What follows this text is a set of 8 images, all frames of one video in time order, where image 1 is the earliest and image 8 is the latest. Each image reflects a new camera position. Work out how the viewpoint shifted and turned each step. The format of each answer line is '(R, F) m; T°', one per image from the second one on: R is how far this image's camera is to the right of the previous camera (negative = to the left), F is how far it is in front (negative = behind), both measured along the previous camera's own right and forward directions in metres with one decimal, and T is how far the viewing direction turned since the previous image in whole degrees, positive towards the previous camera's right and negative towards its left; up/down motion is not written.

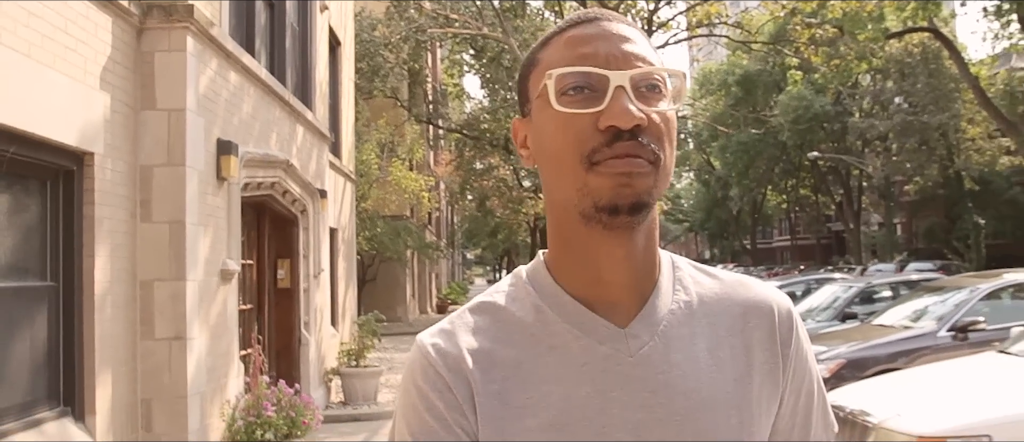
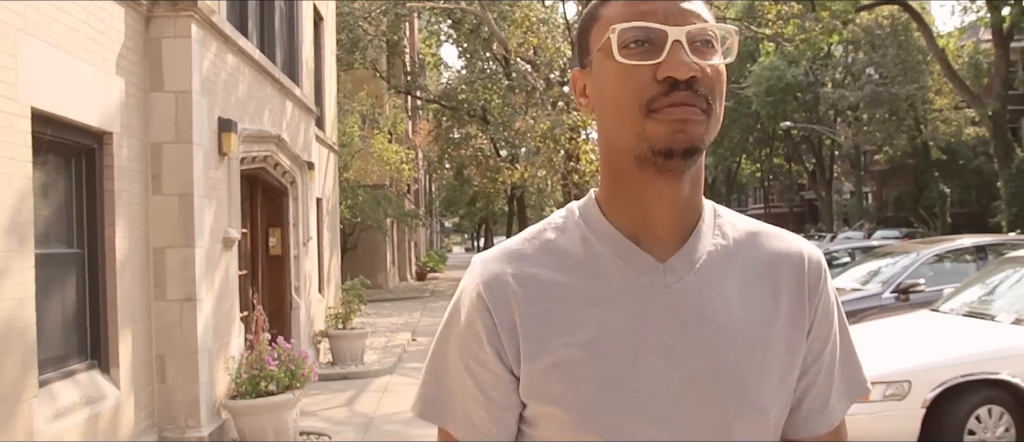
(0.0, -0.7) m; +1°
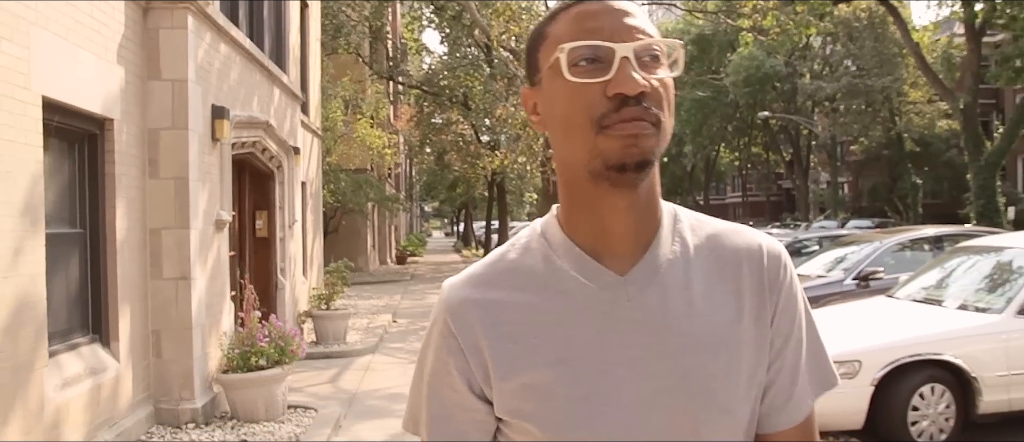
(0.0, -0.4) m; +1°
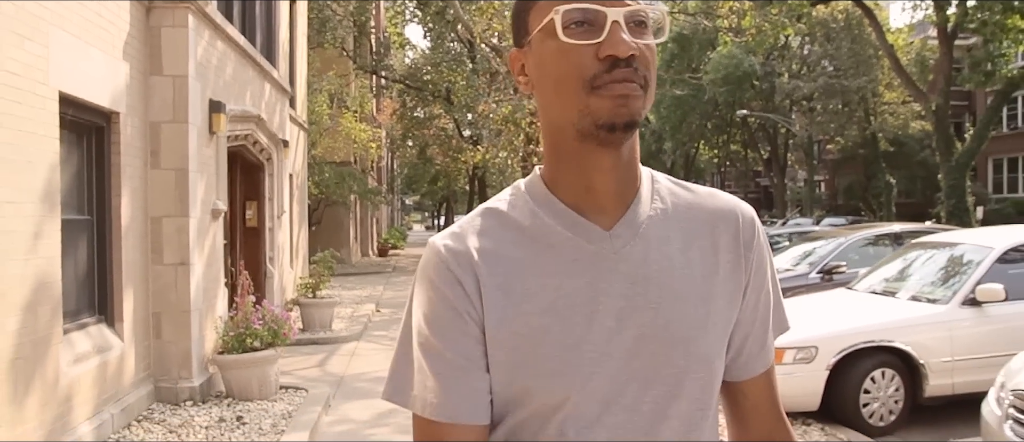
(0.0, -0.4) m; +1°
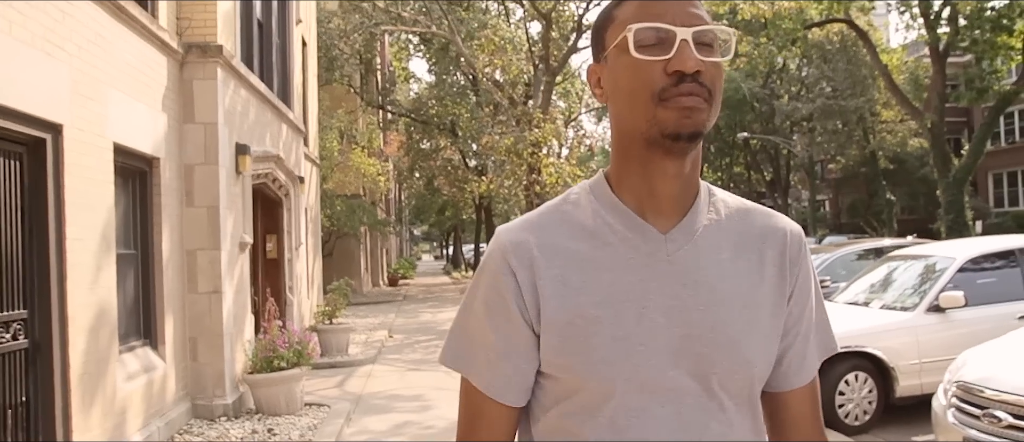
(+0.1, -0.8) m; 0°
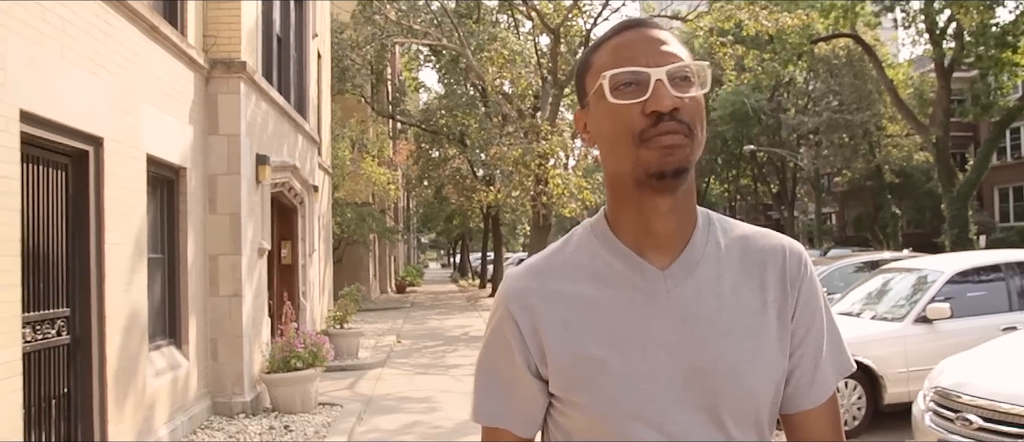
(0.0, -0.4) m; 0°
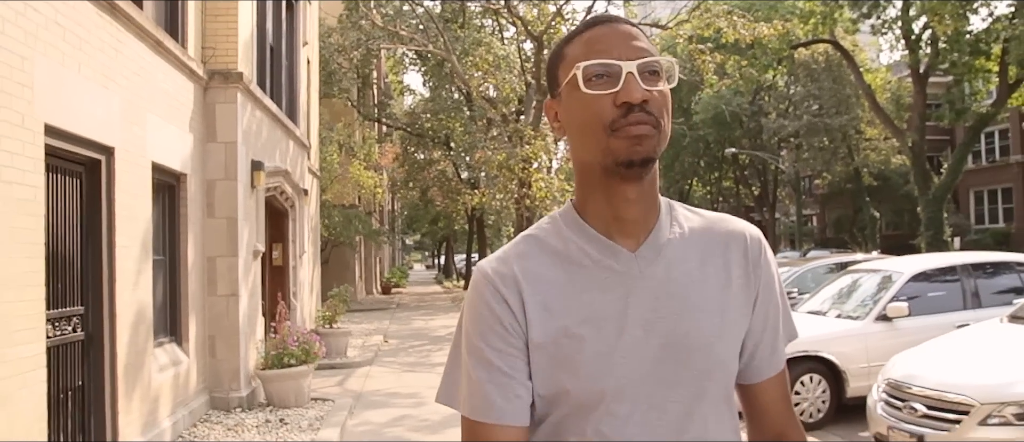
(0.0, -0.5) m; +1°
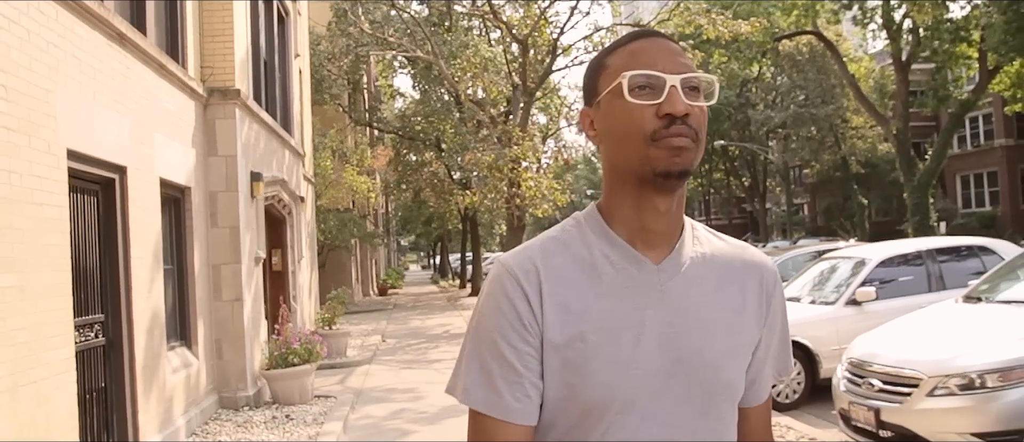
(+0.1, -0.5) m; 0°
